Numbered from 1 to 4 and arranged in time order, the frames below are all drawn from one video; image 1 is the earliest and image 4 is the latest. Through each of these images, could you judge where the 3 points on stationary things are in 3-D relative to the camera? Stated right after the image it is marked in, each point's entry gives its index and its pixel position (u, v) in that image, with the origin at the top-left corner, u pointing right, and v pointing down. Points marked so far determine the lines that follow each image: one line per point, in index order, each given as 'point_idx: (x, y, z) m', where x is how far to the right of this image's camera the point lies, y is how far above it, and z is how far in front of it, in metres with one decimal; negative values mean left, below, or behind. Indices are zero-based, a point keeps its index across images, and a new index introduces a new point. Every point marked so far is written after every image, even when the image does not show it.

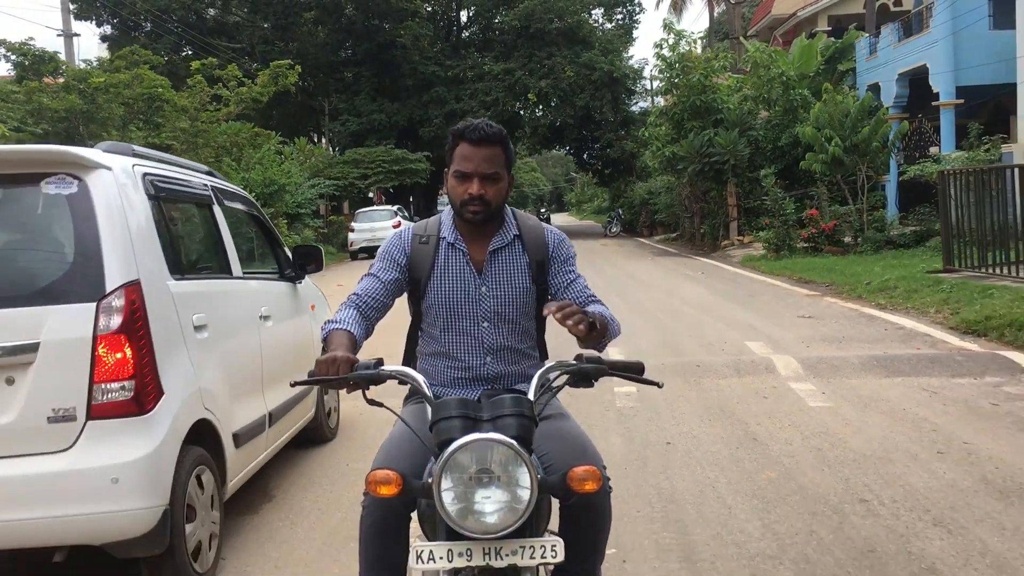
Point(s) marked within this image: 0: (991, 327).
0: (+3.8, -0.3, +7.7) m
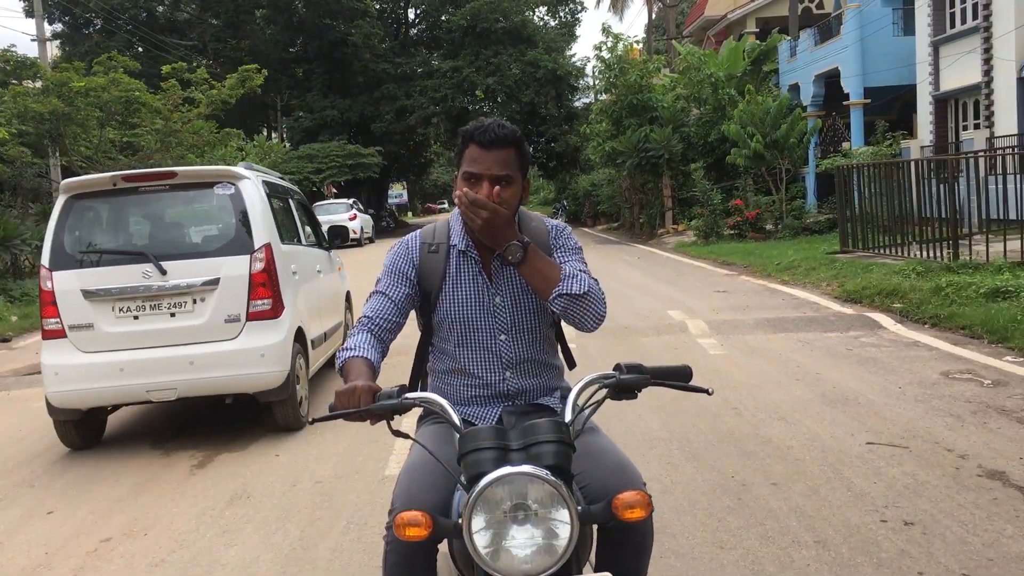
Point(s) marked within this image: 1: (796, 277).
0: (+3.4, -0.1, +9.4) m
1: (+3.4, +0.1, +11.6) m
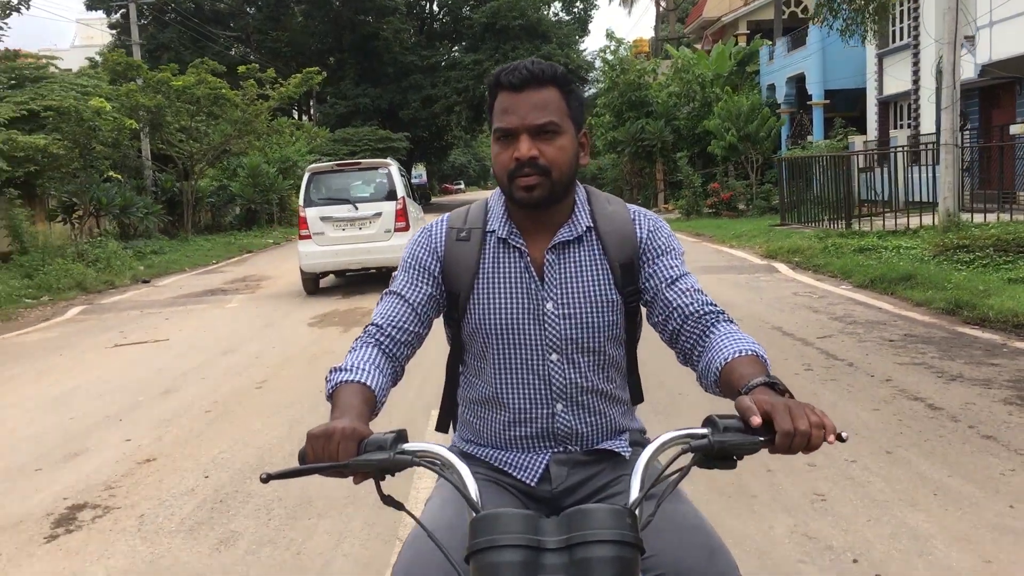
0: (+3.6, +0.5, +13.0) m
1: (+3.6, +0.7, +15.2) m
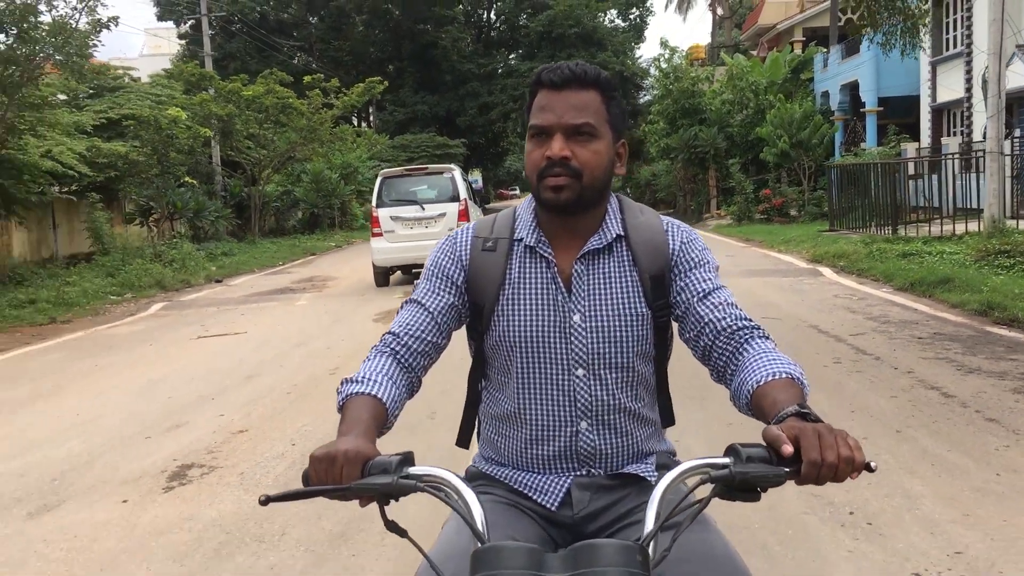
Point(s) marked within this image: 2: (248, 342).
0: (+4.3, +0.4, +13.4) m
1: (+4.5, +0.7, +15.6) m
2: (-2.5, -0.5, +9.2) m
